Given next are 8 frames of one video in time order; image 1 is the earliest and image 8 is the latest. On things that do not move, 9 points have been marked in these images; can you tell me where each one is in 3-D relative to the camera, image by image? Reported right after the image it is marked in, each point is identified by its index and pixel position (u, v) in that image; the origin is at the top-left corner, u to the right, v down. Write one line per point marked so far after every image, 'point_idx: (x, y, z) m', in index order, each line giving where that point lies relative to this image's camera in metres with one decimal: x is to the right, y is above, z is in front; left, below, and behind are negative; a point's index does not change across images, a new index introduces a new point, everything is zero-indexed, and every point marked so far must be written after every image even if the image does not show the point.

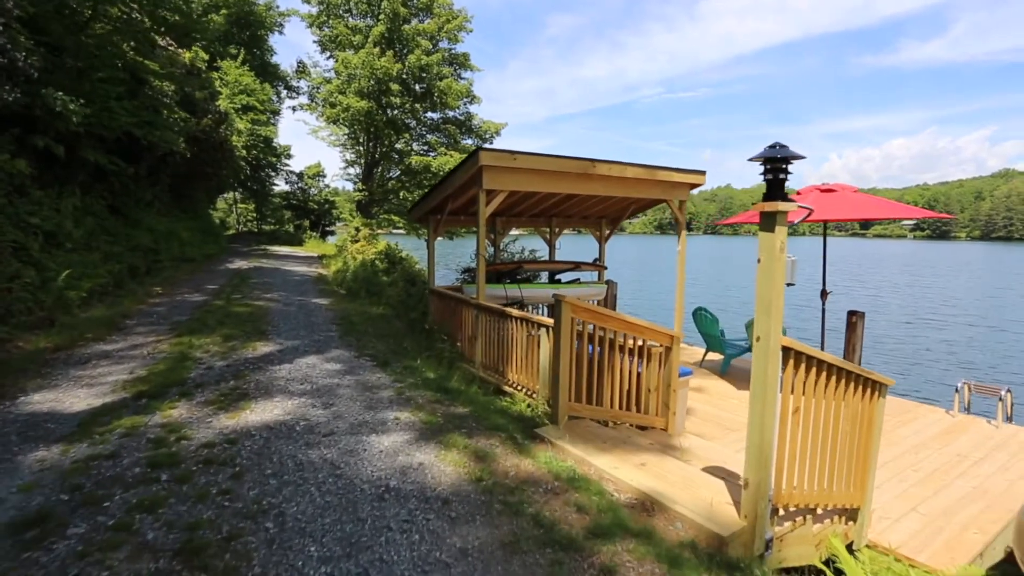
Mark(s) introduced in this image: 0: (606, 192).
0: (+1.3, +1.4, +7.9) m
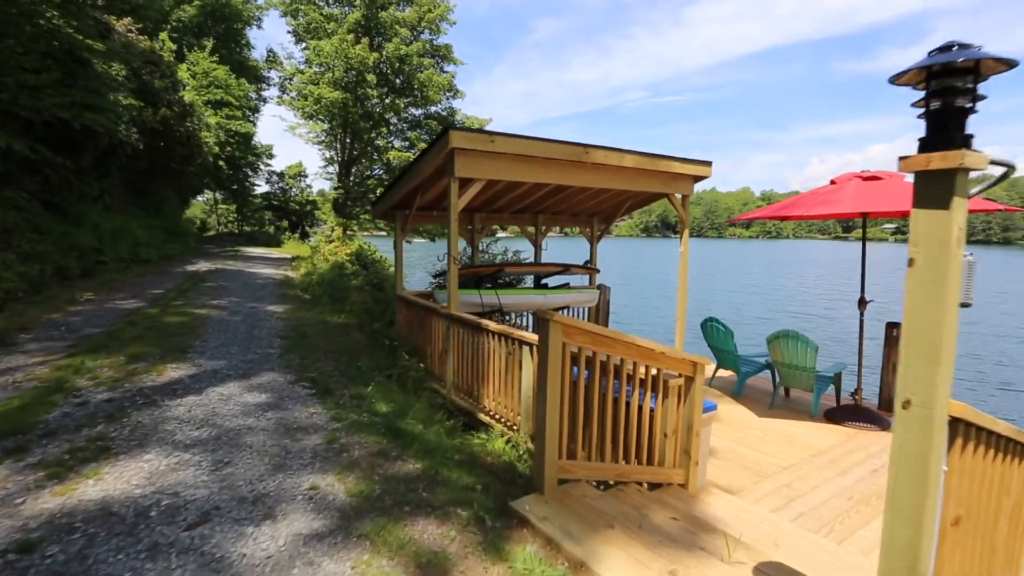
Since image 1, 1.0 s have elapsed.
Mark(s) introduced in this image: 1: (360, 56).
0: (+1.1, +1.3, +6.9) m
1: (-4.9, +7.5, +17.7) m
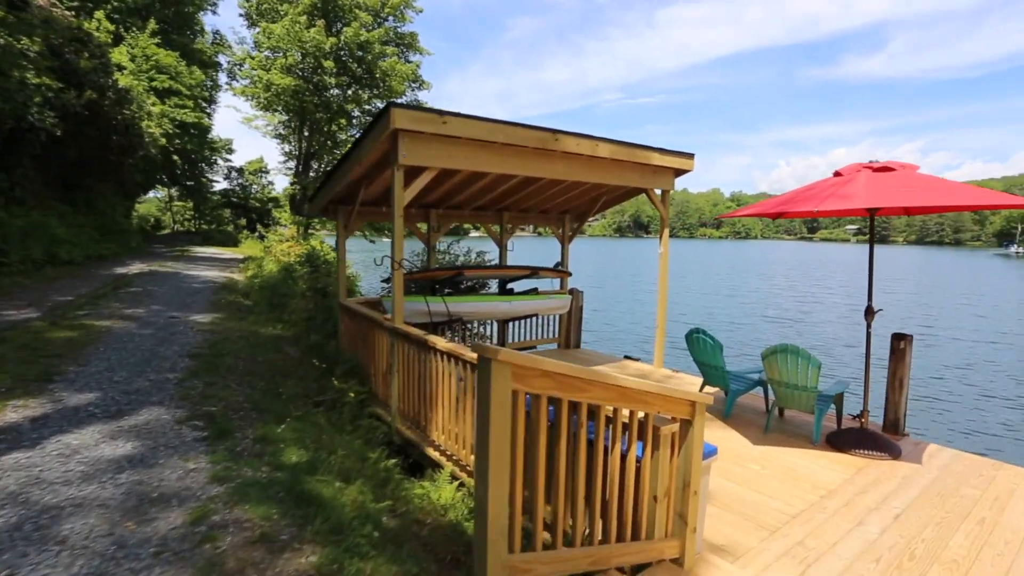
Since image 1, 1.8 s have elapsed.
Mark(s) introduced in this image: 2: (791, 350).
0: (+0.6, +1.2, +6.1) m
1: (-5.9, +7.4, +16.5) m
2: (+2.4, -0.5, +4.8) m
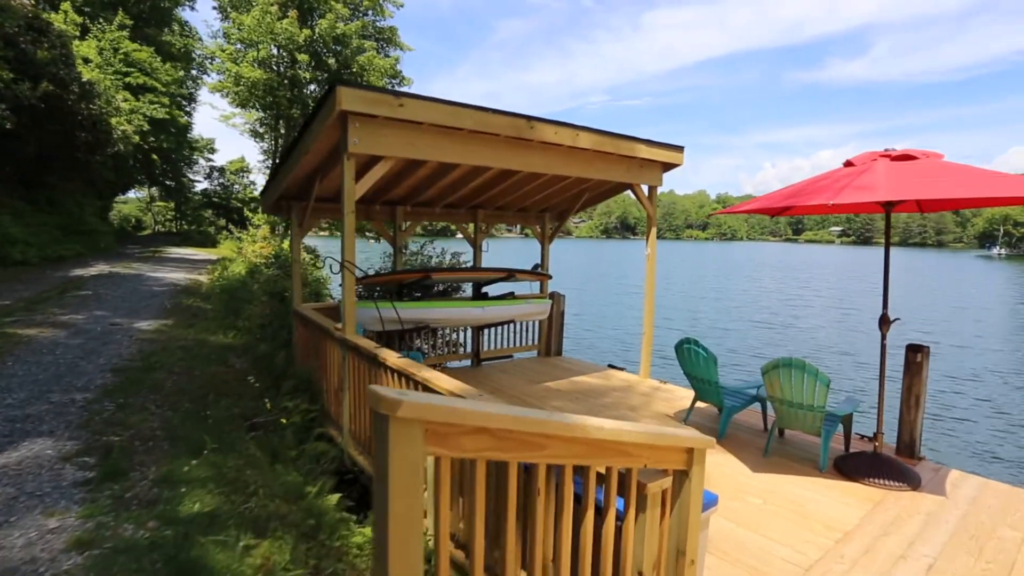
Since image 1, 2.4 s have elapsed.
0: (+0.3, +1.2, +5.5) m
1: (-6.4, +7.3, +15.8) m
2: (+2.1, -0.6, +4.2) m
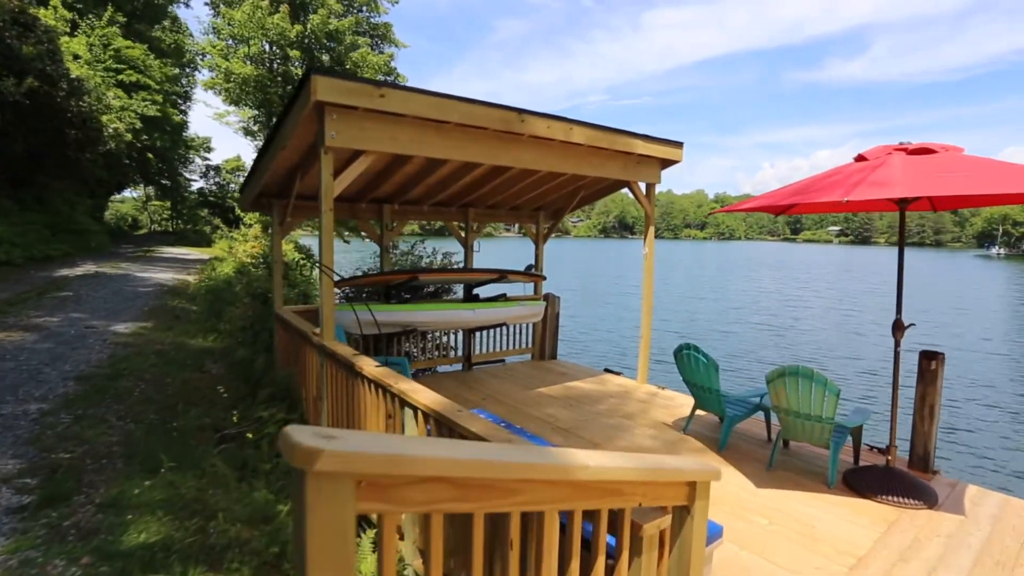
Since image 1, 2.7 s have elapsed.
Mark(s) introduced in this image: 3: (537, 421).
0: (+0.3, +1.2, +5.2) m
1: (-6.5, +7.3, +15.6) m
2: (+2.1, -0.6, +4.0) m
3: (+0.2, -1.2, +5.1) m
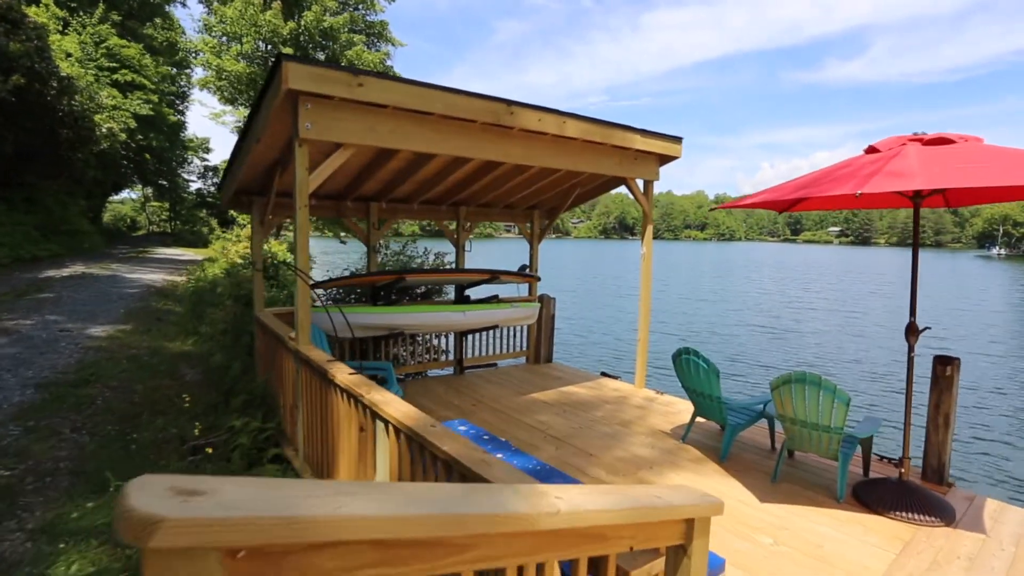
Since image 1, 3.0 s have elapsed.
0: (+0.2, +1.2, +5.0) m
1: (-6.6, +7.3, +15.3) m
2: (+2.0, -0.6, +3.7) m
3: (+0.1, -1.2, +4.8) m
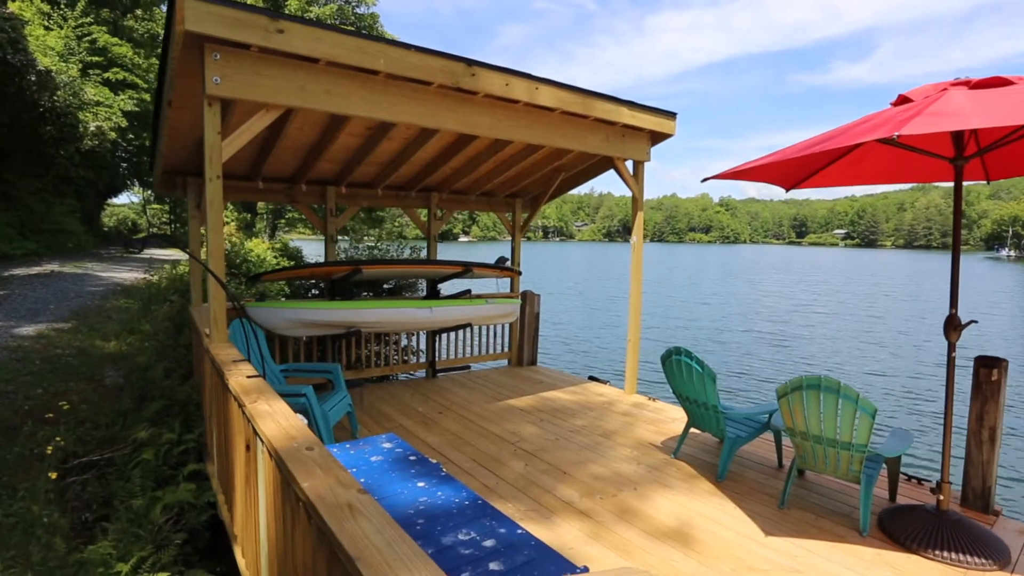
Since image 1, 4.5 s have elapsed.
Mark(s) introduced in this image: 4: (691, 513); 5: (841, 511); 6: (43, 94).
0: (-0.1, +1.2, +4.3) m
1: (-6.8, +7.3, +14.8) m
2: (+1.7, -0.5, +3.1) m
3: (-0.1, -1.2, +4.2) m
4: (+1.0, -1.3, +3.1) m
5: (+1.9, -1.3, +3.2) m
6: (-13.5, +5.6, +16.0) m
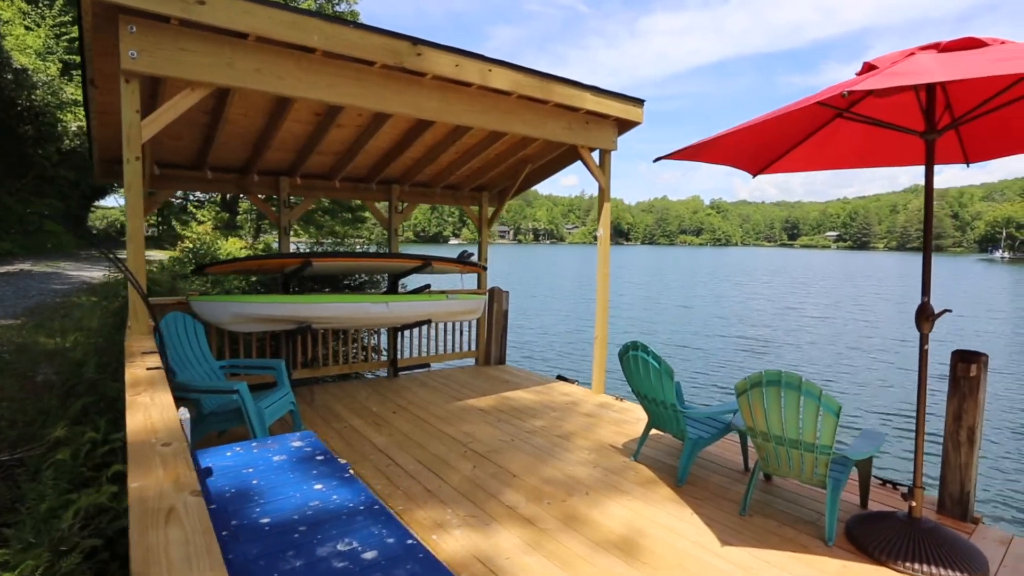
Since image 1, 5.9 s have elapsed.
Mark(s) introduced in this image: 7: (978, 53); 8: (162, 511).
0: (-0.4, +1.3, +4.1) m
1: (-7.2, +7.3, +14.5) m
2: (+1.4, -0.5, +2.8) m
3: (-0.4, -1.1, +3.9) m
4: (+0.7, -1.2, +2.9) m
5: (+1.6, -1.2, +3.0) m
6: (-14.0, +5.6, +15.6) m
7: (+1.8, +0.9, +2.1) m
8: (-0.7, -0.5, +1.1) m
